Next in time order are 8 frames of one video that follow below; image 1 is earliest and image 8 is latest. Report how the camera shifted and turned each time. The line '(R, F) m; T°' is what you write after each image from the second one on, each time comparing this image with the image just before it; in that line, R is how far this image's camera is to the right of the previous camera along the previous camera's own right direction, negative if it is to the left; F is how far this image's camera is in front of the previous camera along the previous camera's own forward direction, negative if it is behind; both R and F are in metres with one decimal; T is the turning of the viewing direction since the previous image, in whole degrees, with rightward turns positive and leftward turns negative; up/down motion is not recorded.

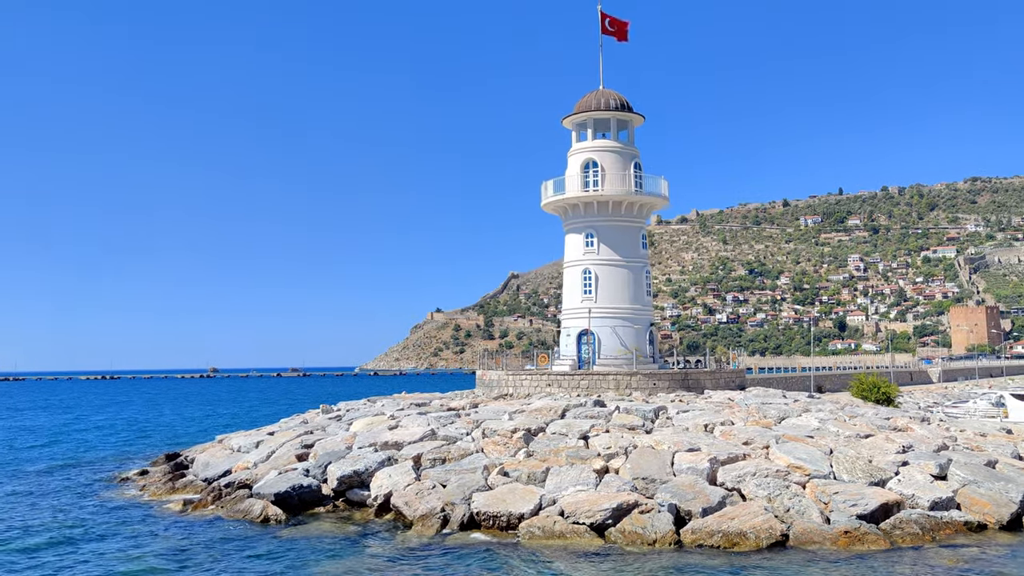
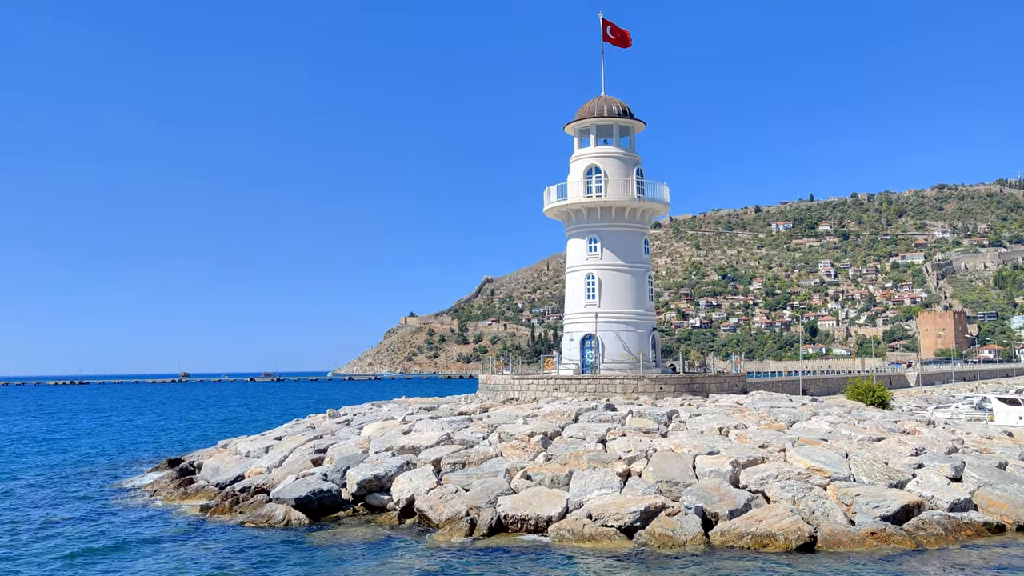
(-0.7, -0.1) m; +1°
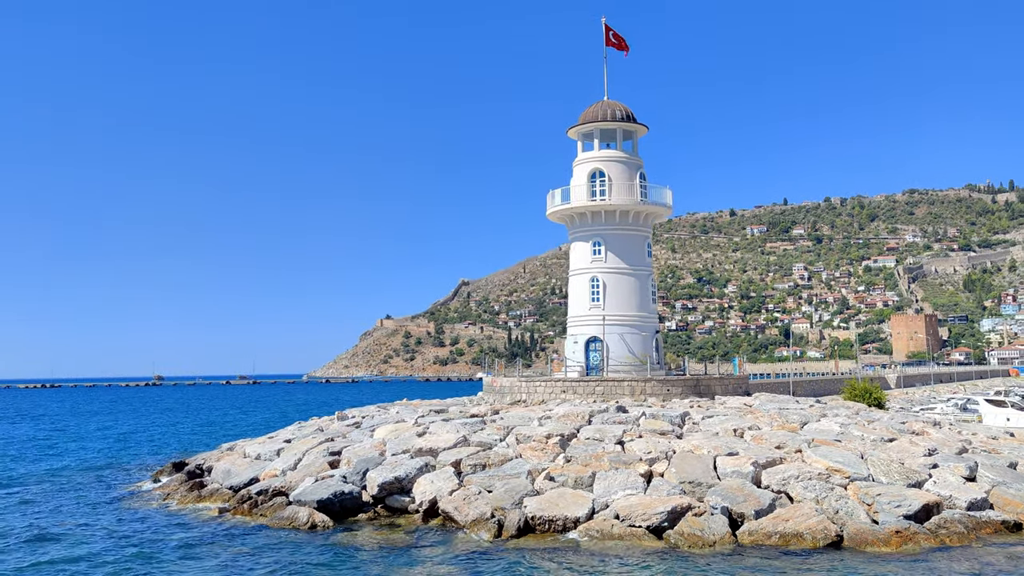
(-0.7, -0.1) m; +1°
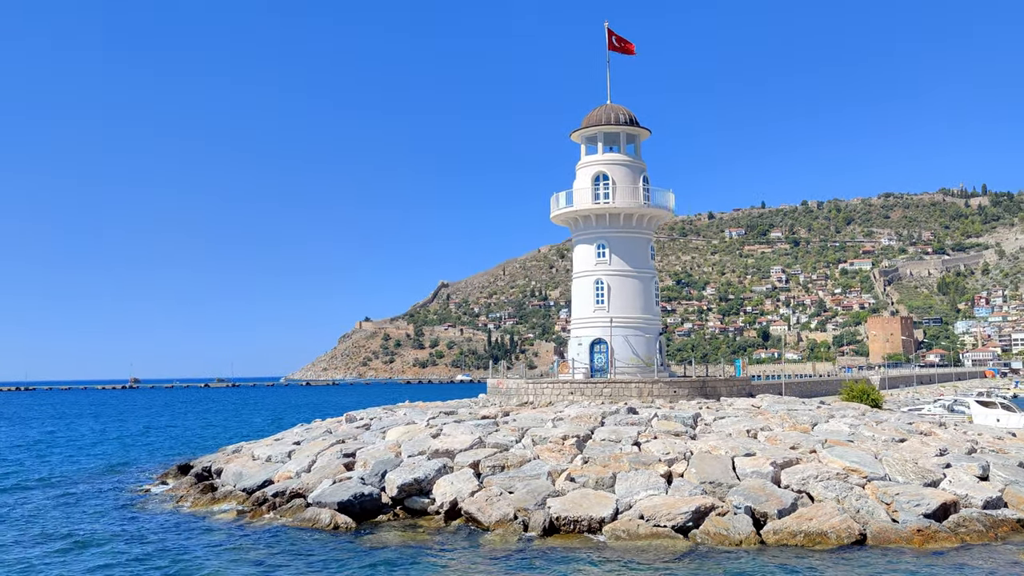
(-0.6, -0.1) m; +1°
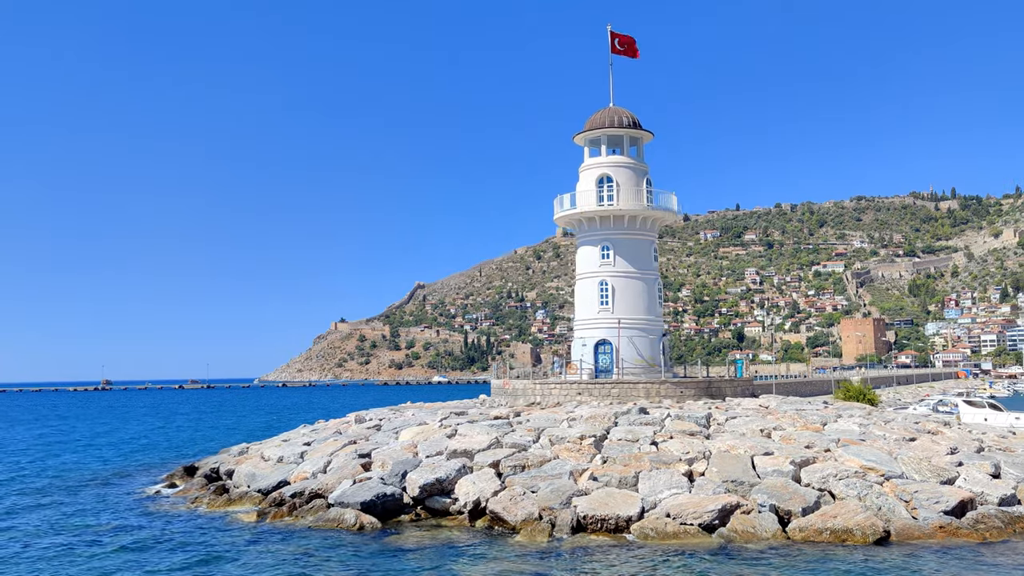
(-0.7, -0.1) m; +1°
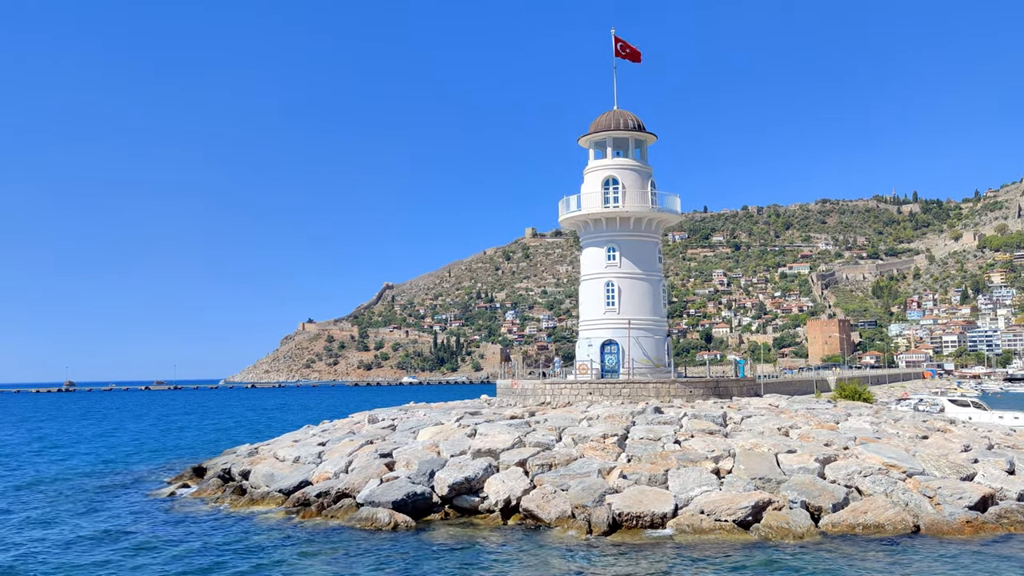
(-1.0, -0.2) m; +2°
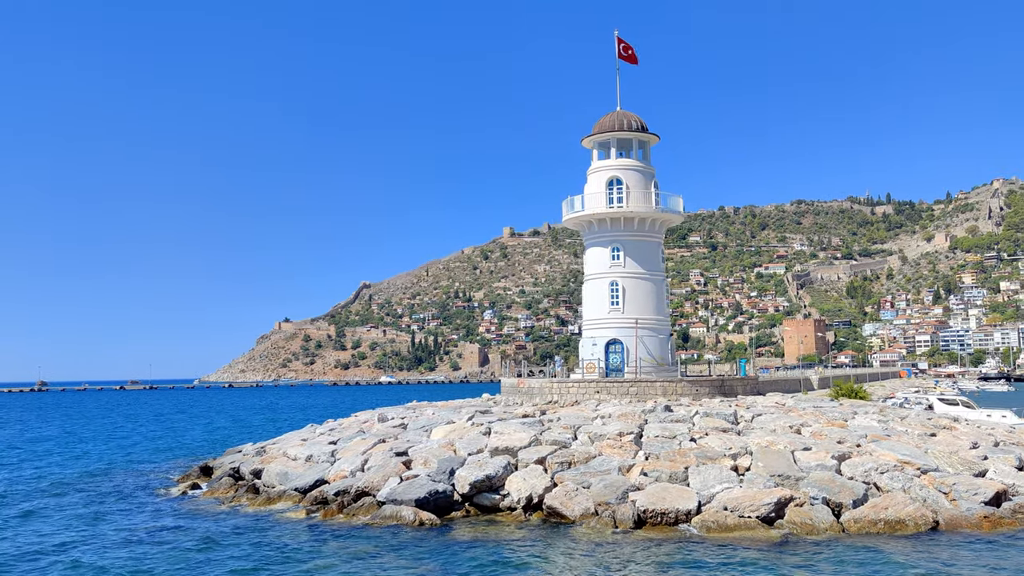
(-0.7, -0.1) m; +1°
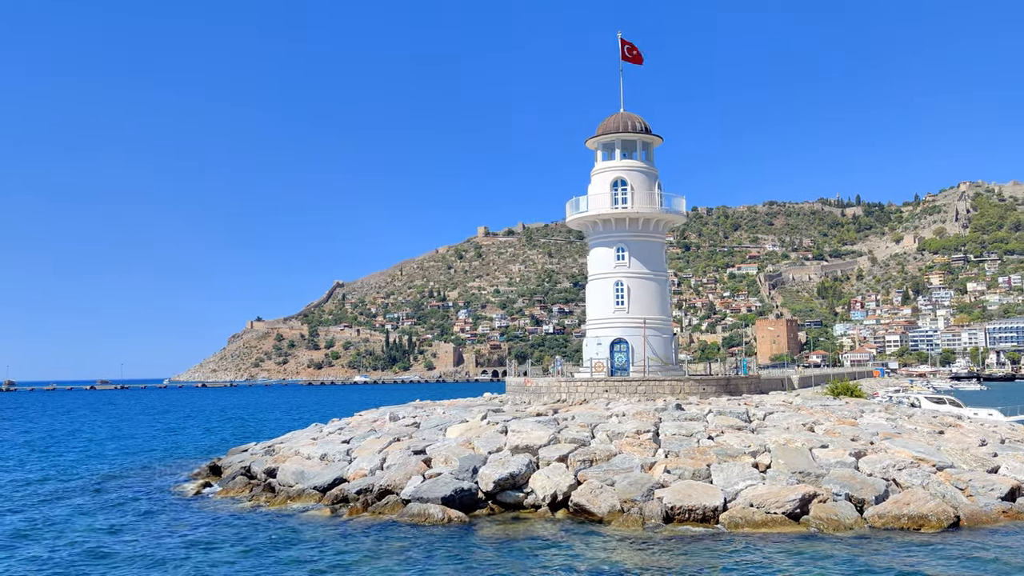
(-0.9, -0.2) m; +1°
